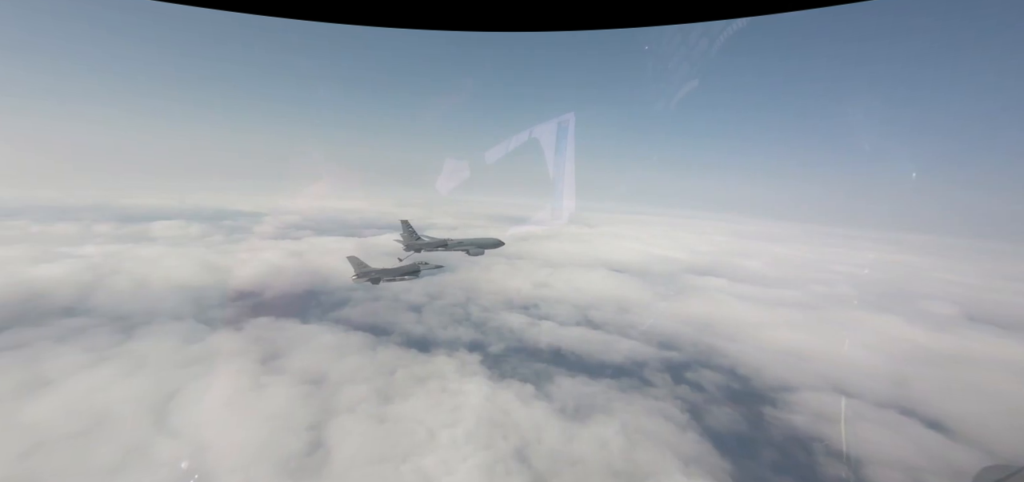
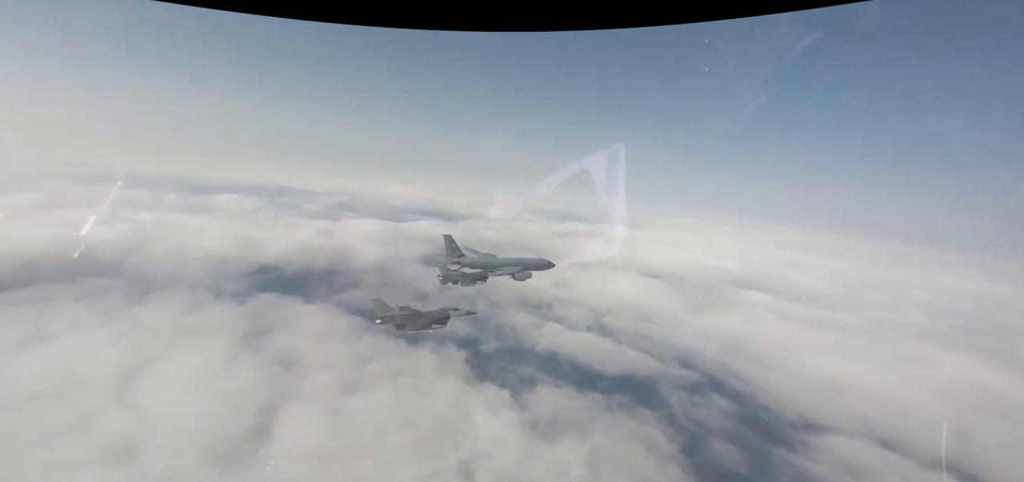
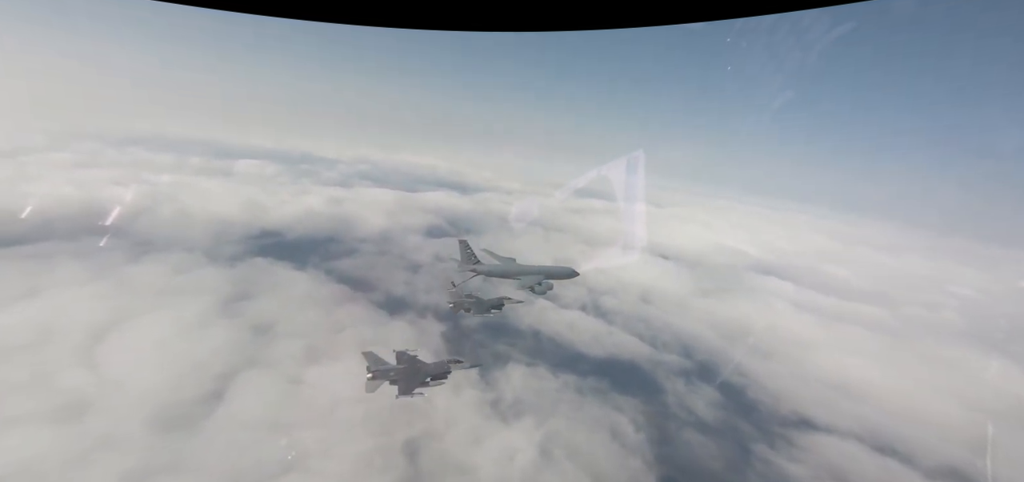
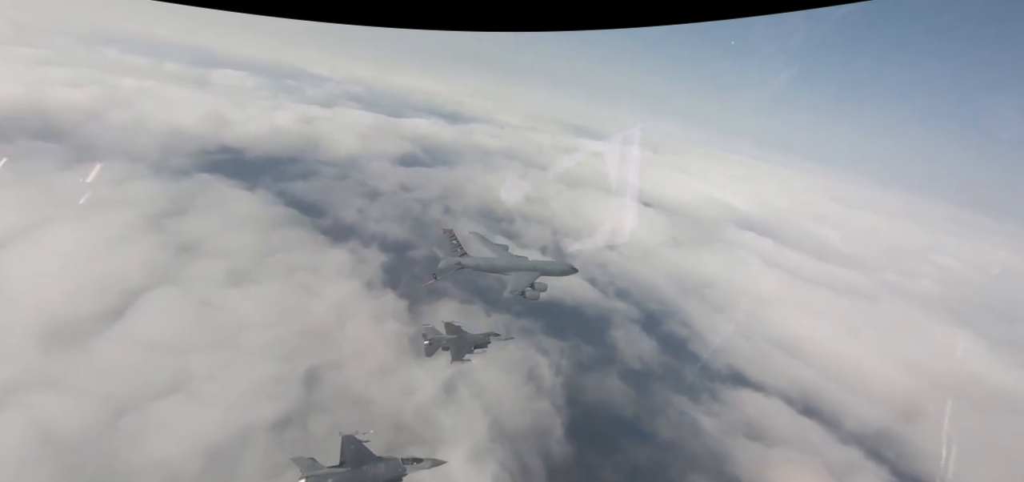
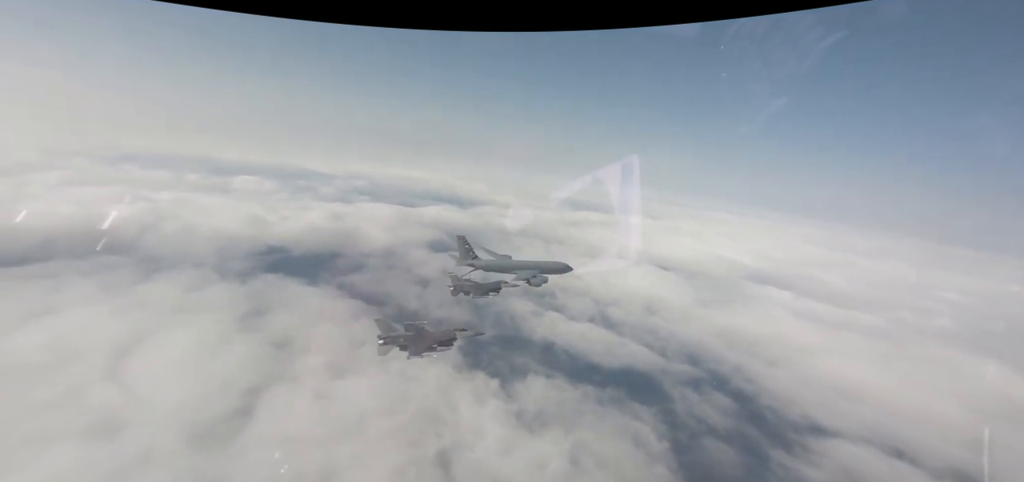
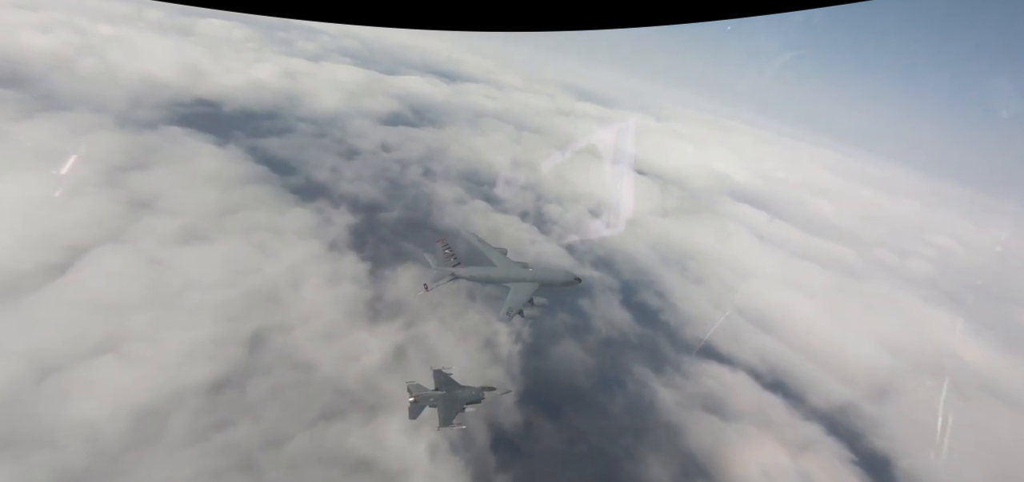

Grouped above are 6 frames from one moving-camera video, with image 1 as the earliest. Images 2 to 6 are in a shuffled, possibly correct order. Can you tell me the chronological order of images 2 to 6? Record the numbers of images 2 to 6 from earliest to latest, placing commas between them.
2, 5, 3, 4, 6
